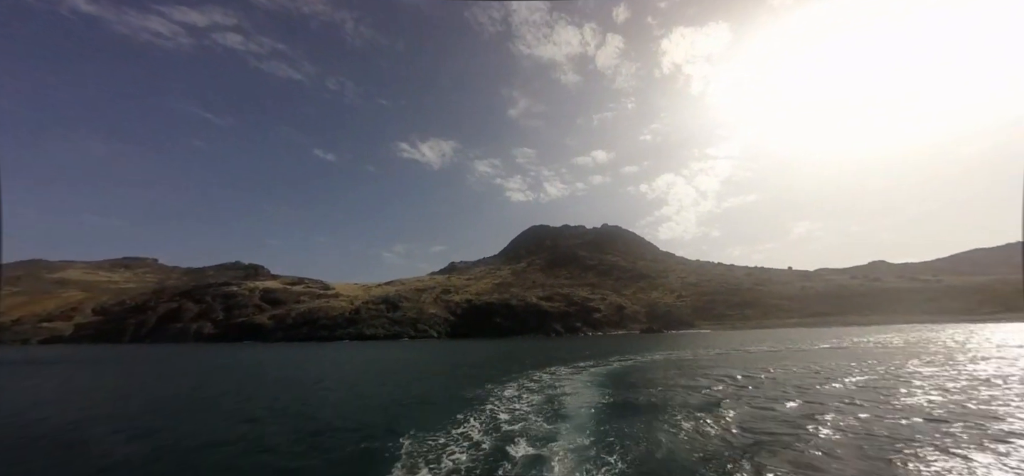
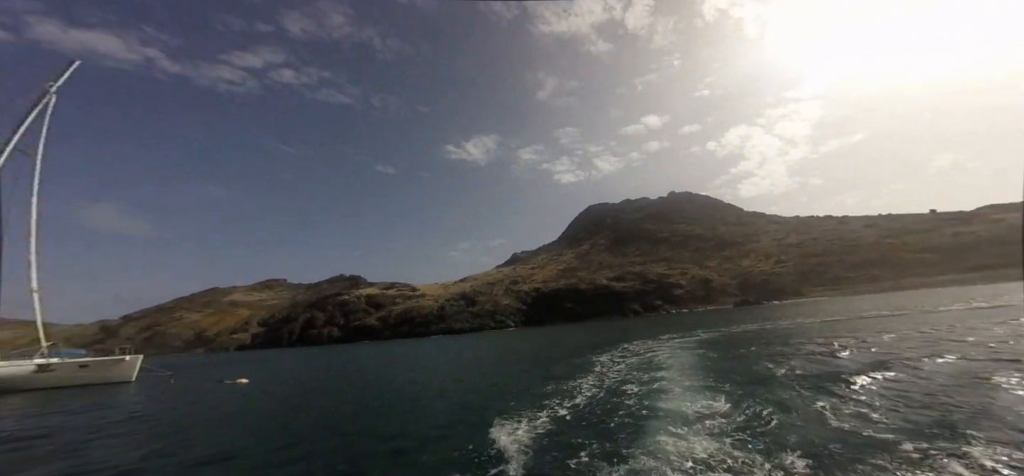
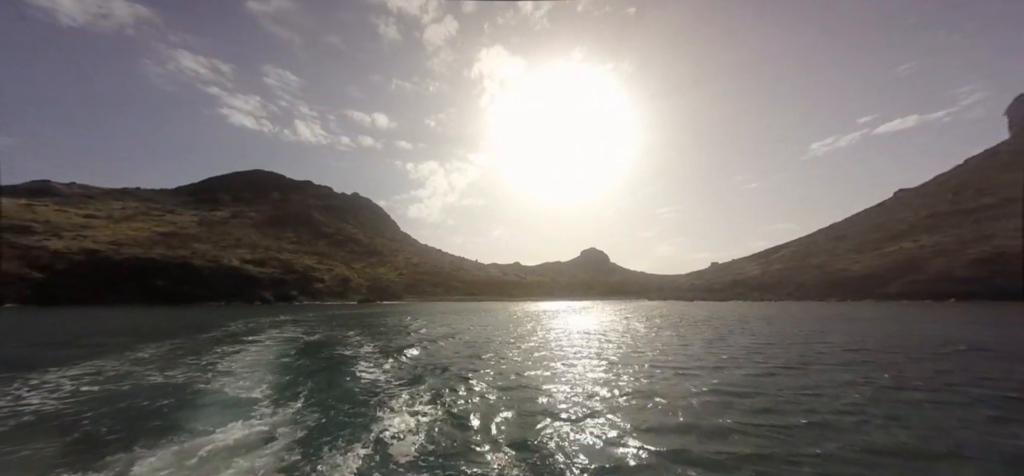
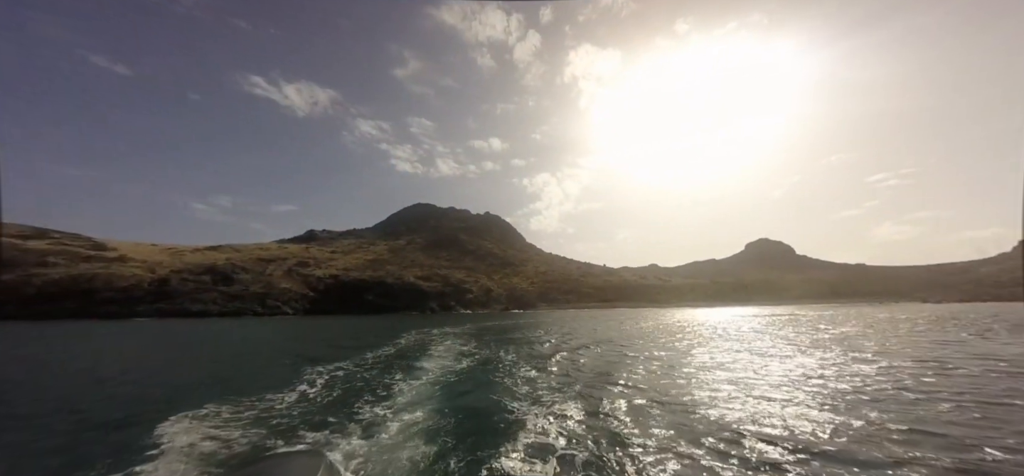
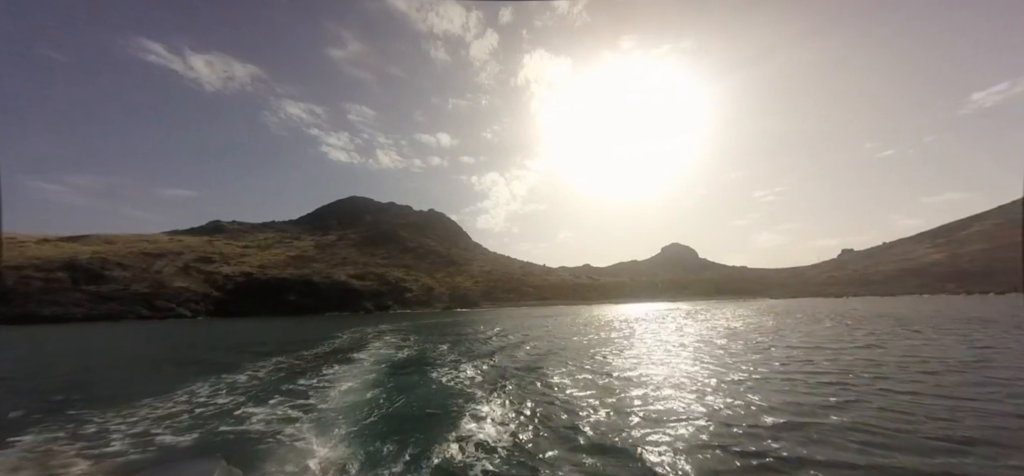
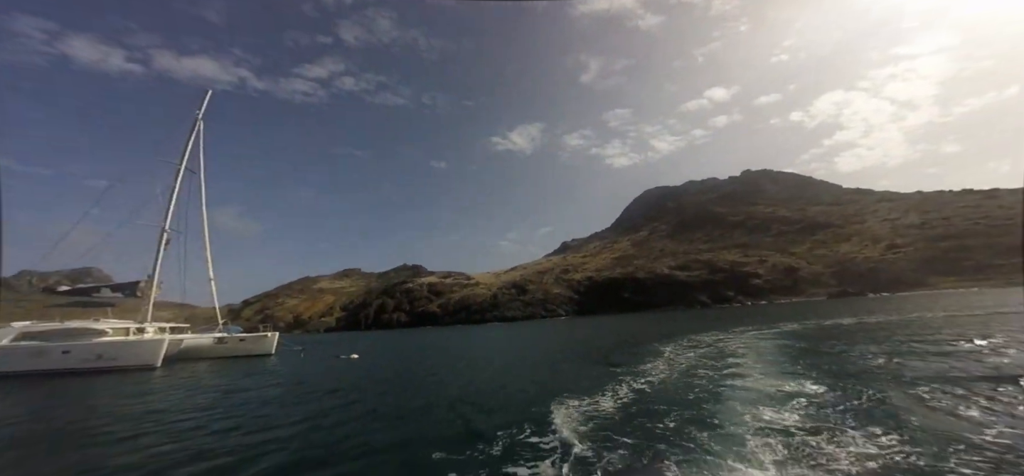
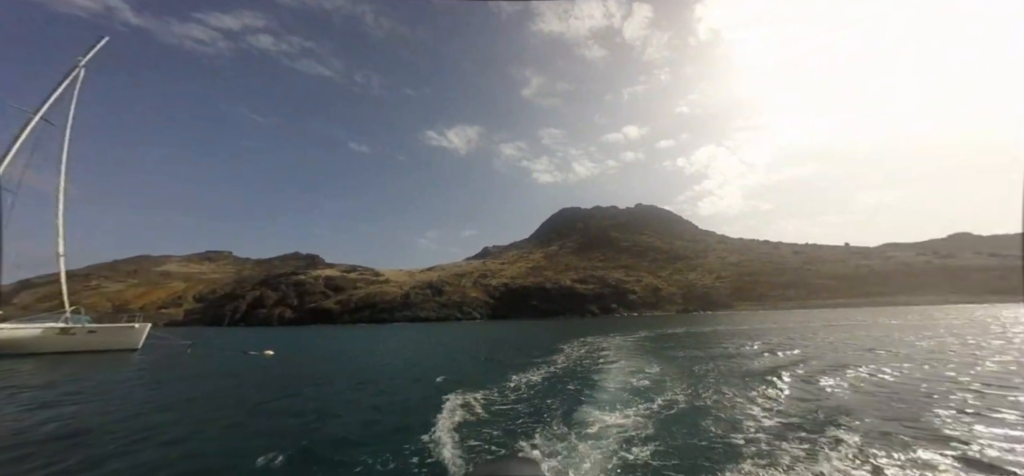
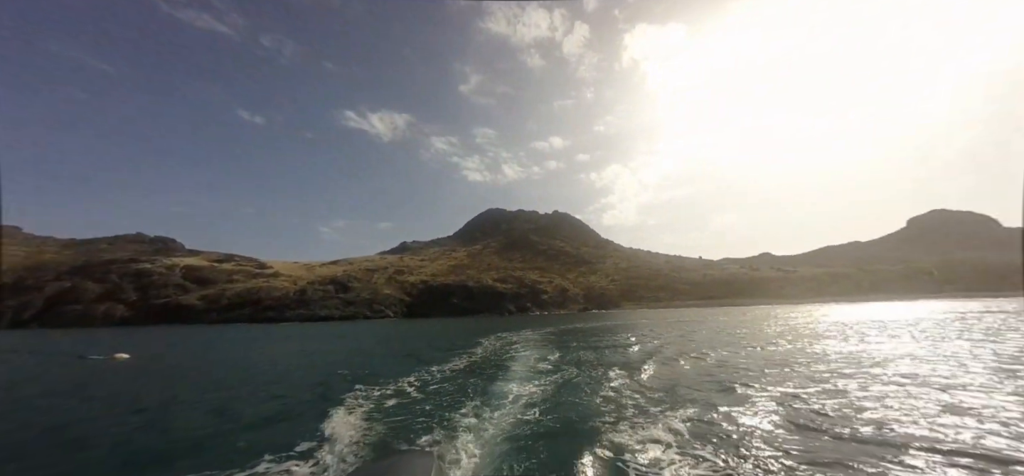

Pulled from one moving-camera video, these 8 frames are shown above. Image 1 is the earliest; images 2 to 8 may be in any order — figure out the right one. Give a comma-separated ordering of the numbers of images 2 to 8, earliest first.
2, 6, 7, 8, 4, 5, 3
